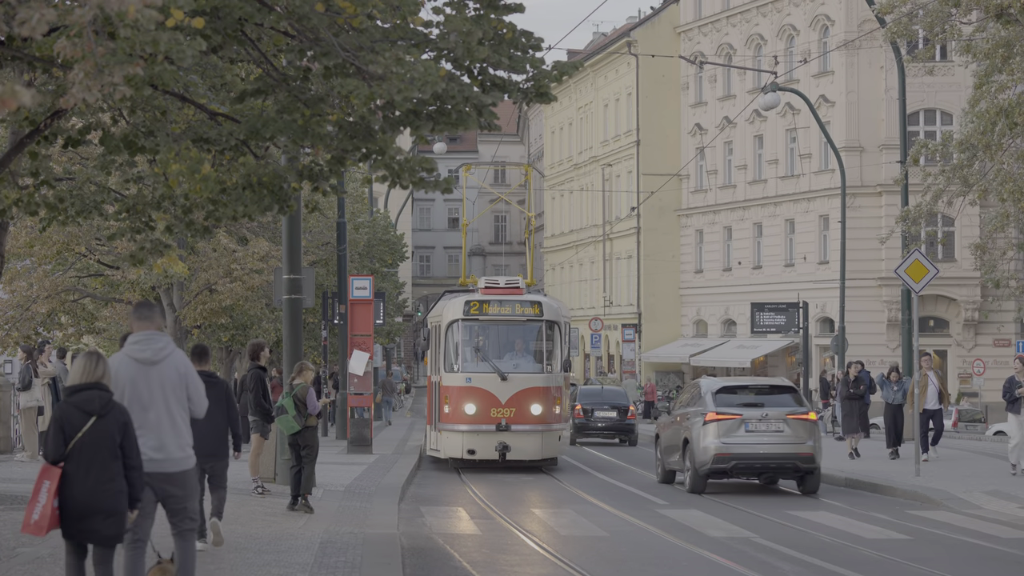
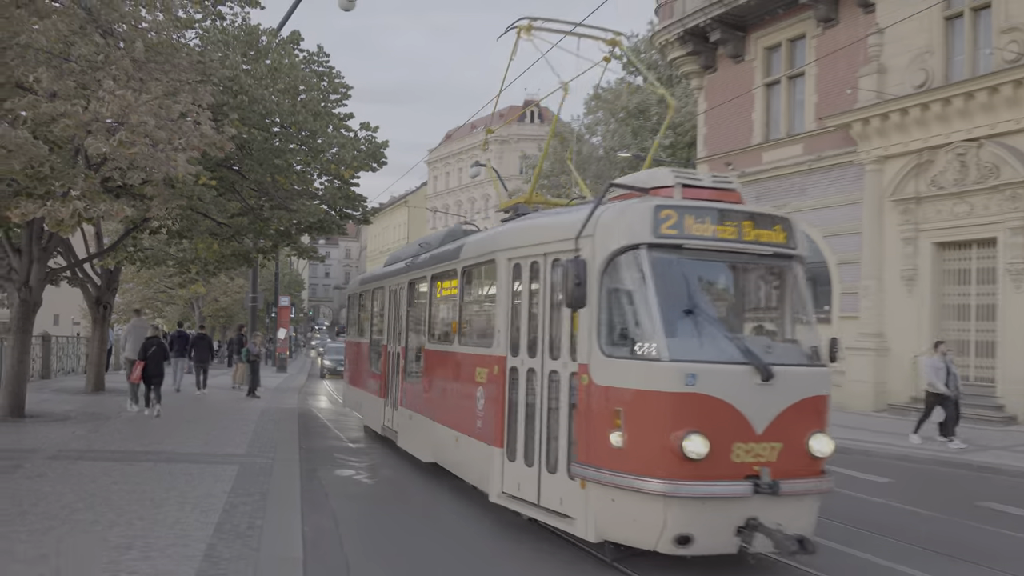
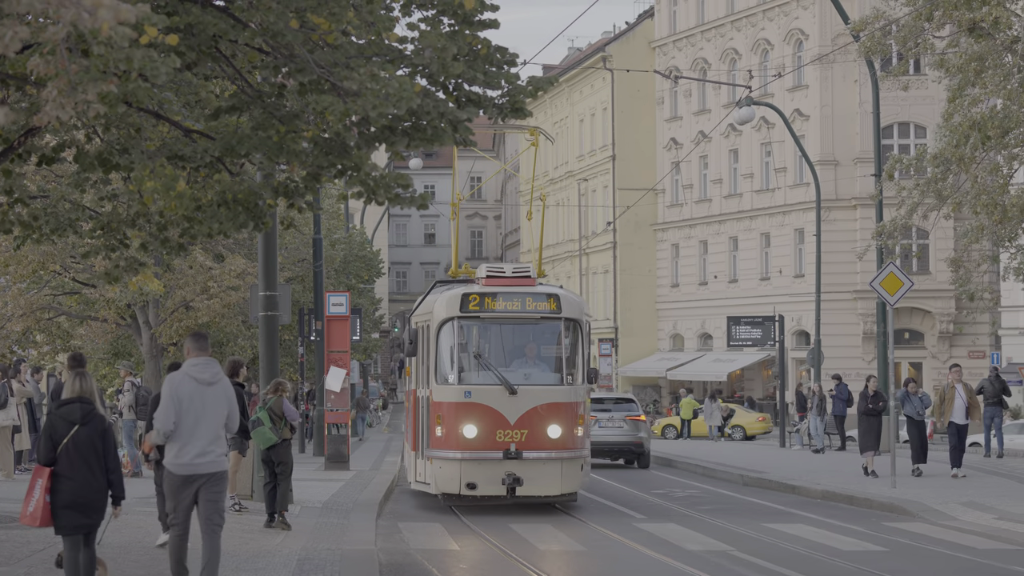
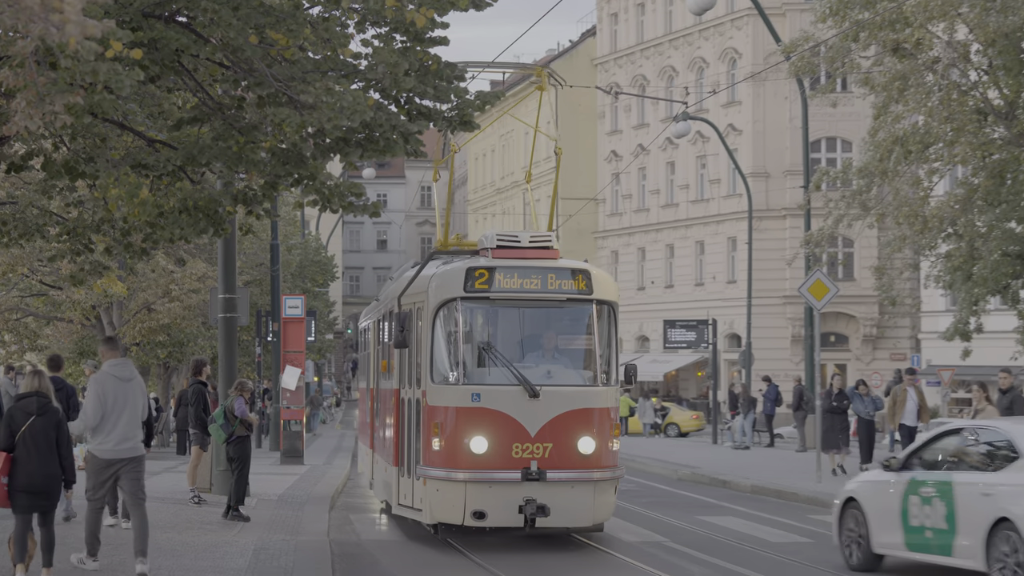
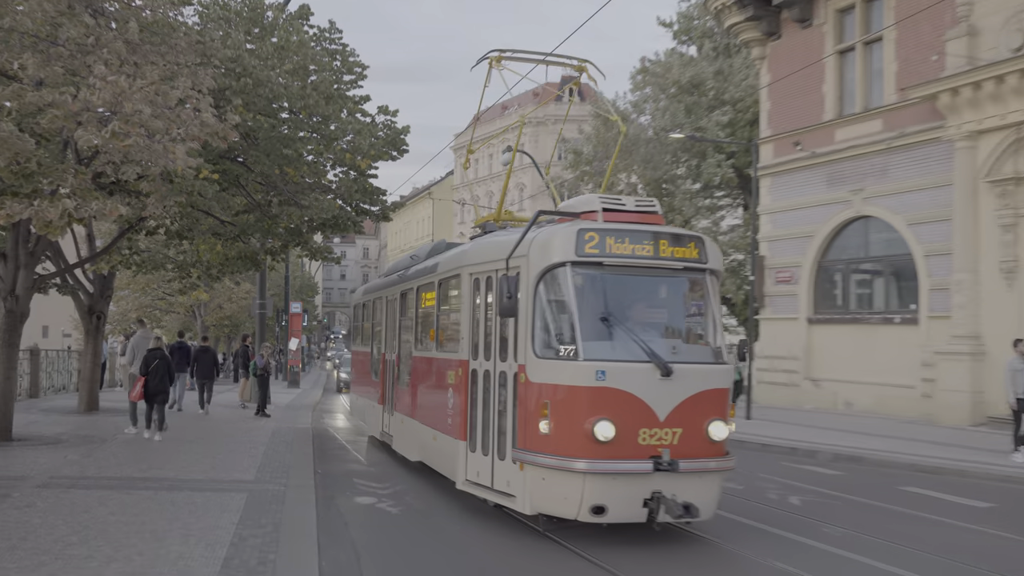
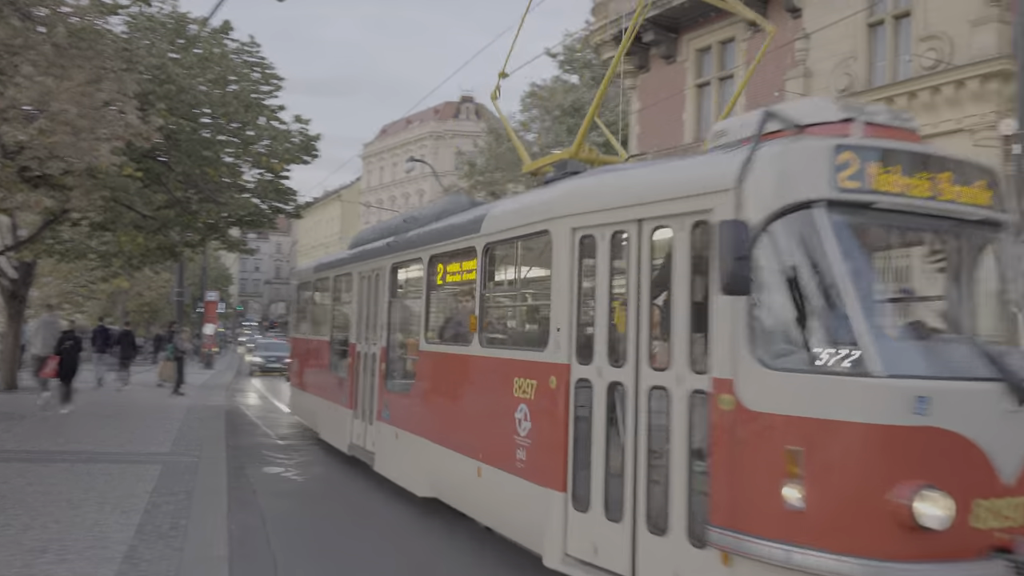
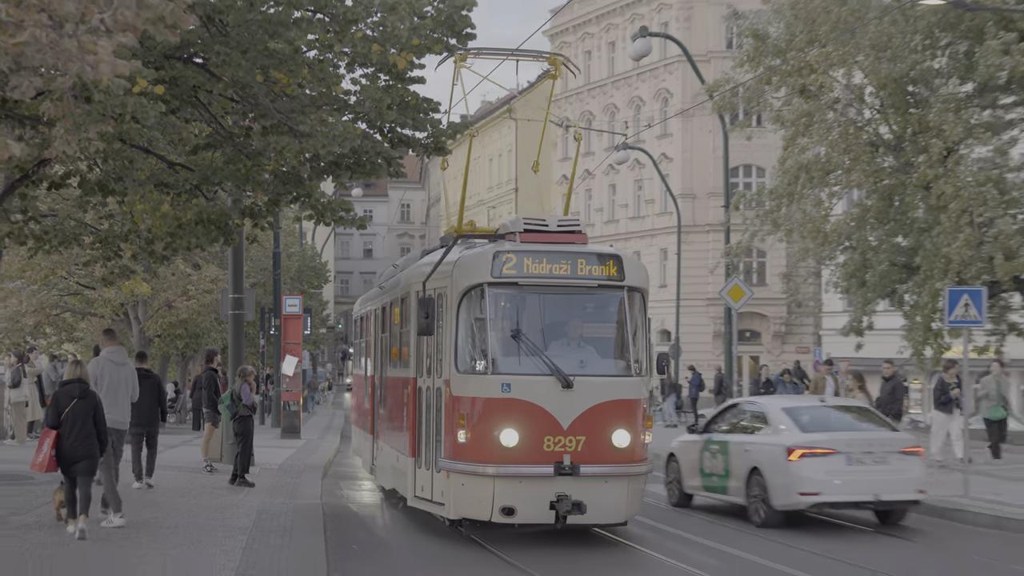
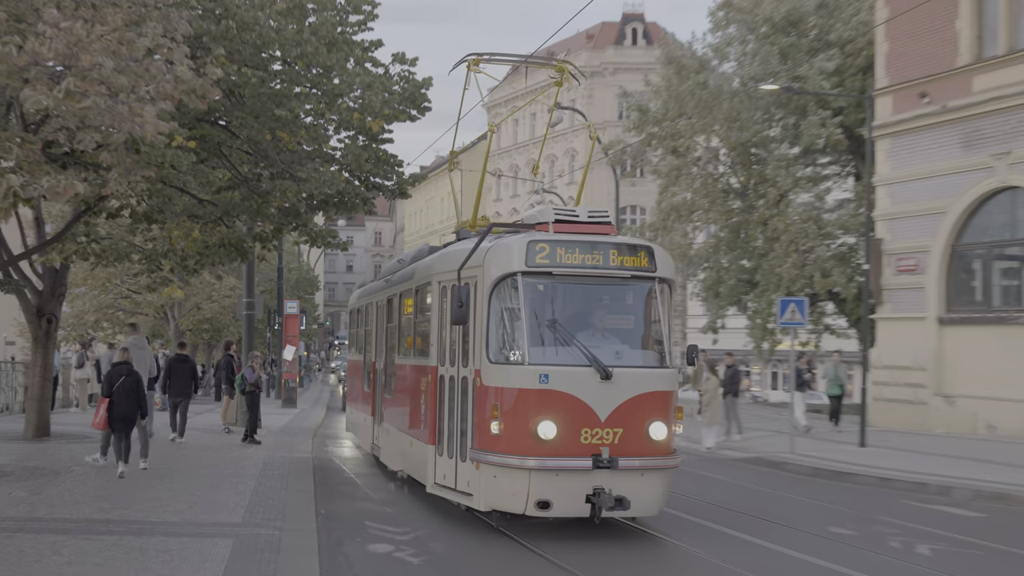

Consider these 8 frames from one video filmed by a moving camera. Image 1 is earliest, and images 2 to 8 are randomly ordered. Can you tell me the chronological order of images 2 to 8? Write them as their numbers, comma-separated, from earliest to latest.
3, 4, 7, 8, 5, 2, 6
